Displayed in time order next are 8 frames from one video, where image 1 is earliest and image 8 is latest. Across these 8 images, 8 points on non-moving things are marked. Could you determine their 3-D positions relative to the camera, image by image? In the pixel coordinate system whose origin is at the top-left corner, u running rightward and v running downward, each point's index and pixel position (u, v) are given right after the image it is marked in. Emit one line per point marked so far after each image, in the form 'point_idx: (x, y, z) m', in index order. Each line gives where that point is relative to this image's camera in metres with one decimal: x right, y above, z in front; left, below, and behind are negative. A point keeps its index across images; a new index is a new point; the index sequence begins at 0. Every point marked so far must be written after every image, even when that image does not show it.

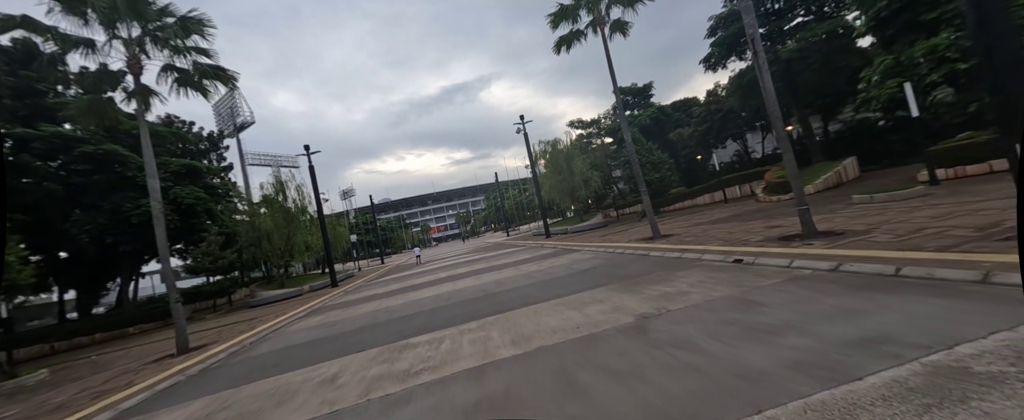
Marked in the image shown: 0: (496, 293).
0: (-0.5, -2.4, +8.8) m
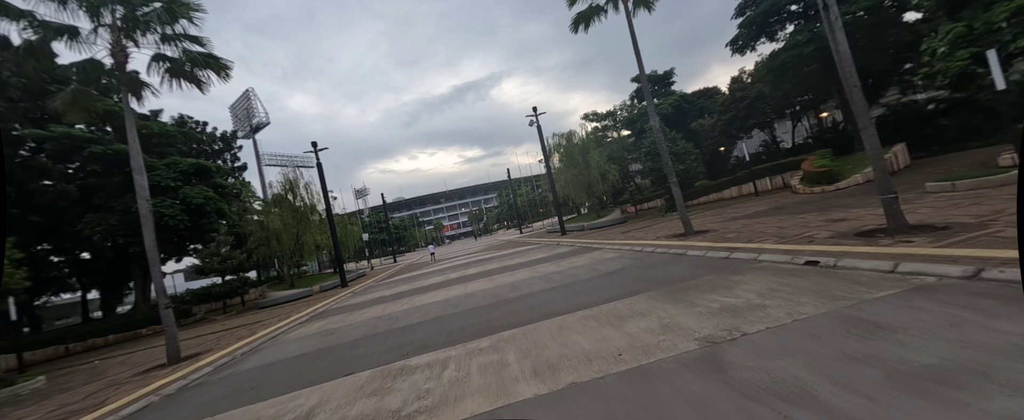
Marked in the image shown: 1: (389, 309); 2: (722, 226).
0: (-0.1, -2.3, +7.7) m
1: (-4.3, -3.4, +10.3) m
2: (+8.0, -0.6, +11.4) m
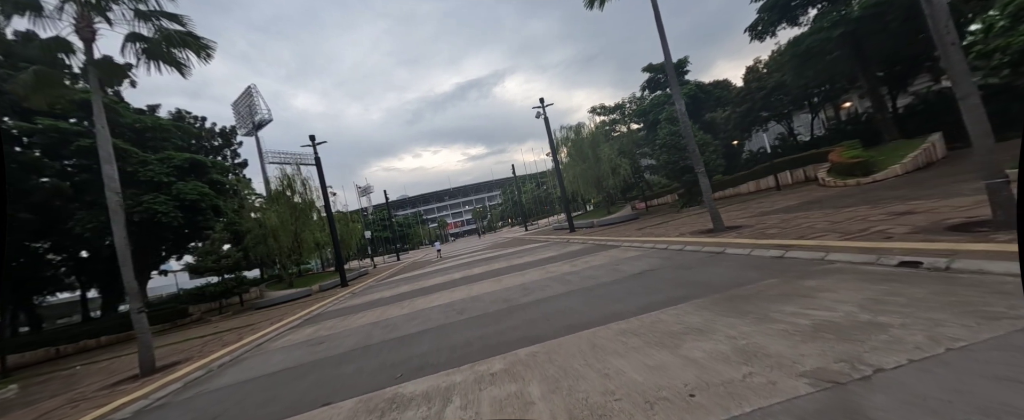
0: (+0.2, -2.1, +6.6) m
1: (-4.0, -3.3, +9.4) m
2: (+8.3, -0.4, +10.3) m
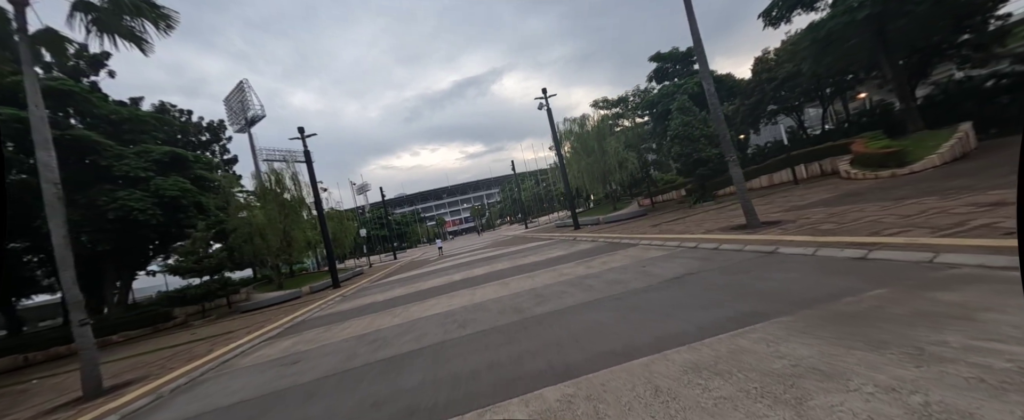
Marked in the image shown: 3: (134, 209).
0: (+0.5, -2.0, +5.4) m
1: (-3.7, -3.1, +8.1) m
2: (+8.5, -0.2, +9.1) m
3: (-23.0, 0.0, +18.3) m
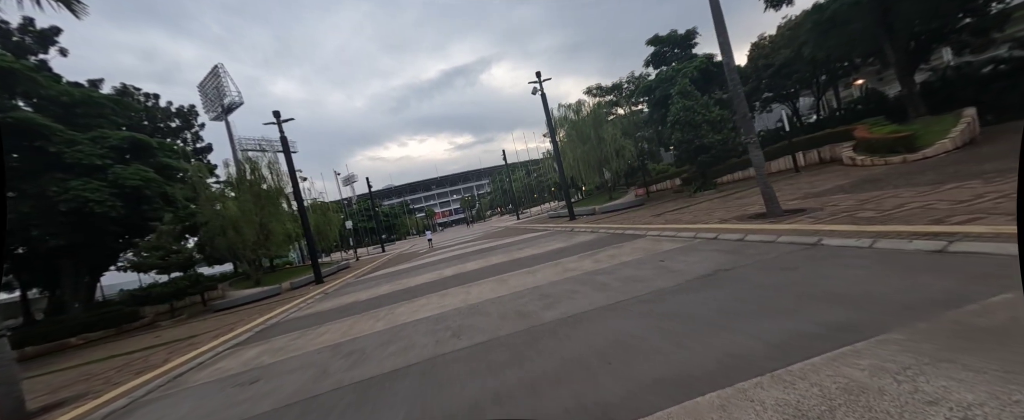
0: (+0.6, -1.7, +4.5) m
1: (-3.7, -2.8, +7.1) m
2: (+8.5, +0.2, +8.4) m
3: (-23.3, +0.5, +16.6) m
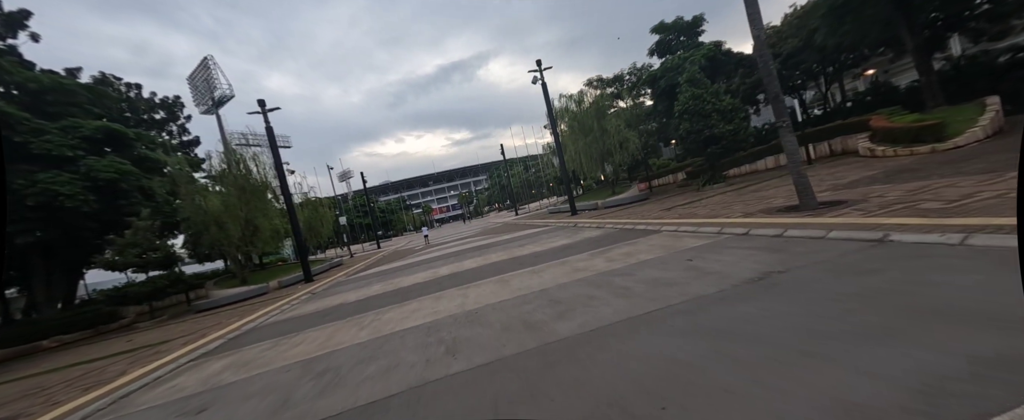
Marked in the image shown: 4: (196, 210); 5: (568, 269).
0: (+0.7, -1.6, +3.6) m
1: (-3.6, -2.6, +6.2) m
2: (+8.6, +0.4, +7.5) m
3: (-23.3, +0.8, +15.4) m
4: (-20.2, 0.0, +19.5) m
5: (+1.4, -1.4, +7.4) m
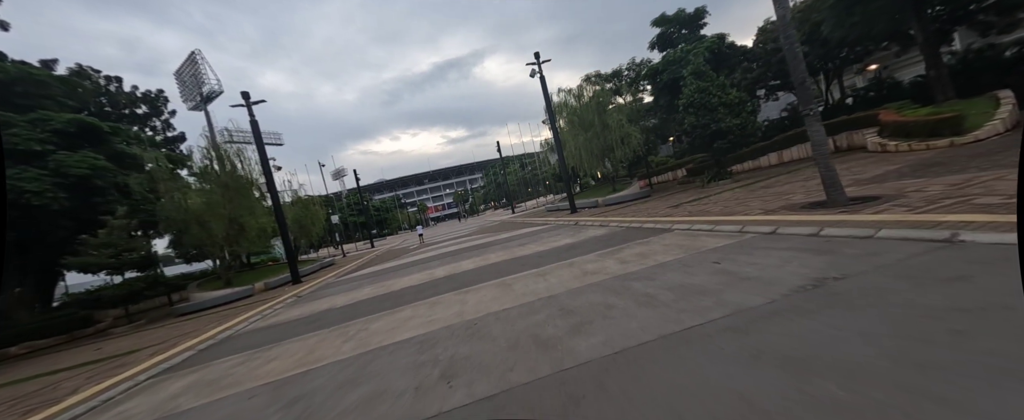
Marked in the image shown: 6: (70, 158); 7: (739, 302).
0: (+0.8, -1.5, +2.9) m
1: (-3.6, -2.6, +5.4) m
2: (+8.6, +0.5, +6.9) m
3: (-23.4, +0.9, +14.4) m
4: (-20.3, +0.1, +18.5) m
5: (+1.4, -1.4, +6.7) m
6: (-23.5, +2.7, +16.0) m
7: (+2.7, -1.1, +3.6) m
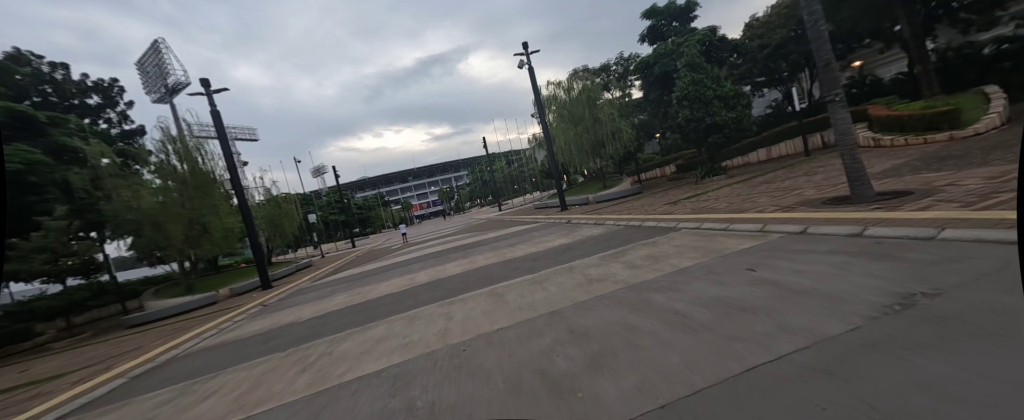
0: (+0.8, -1.5, +2.0) m
1: (-3.6, -2.6, +4.3) m
2: (+8.5, +0.6, +6.4) m
3: (-23.8, +0.8, +12.4) m
4: (-21.0, +0.1, +16.6) m
5: (+1.3, -1.3, +5.8) m
6: (-24.1, +2.7, +14.0) m
7: (+2.7, -1.0, +2.8) m
